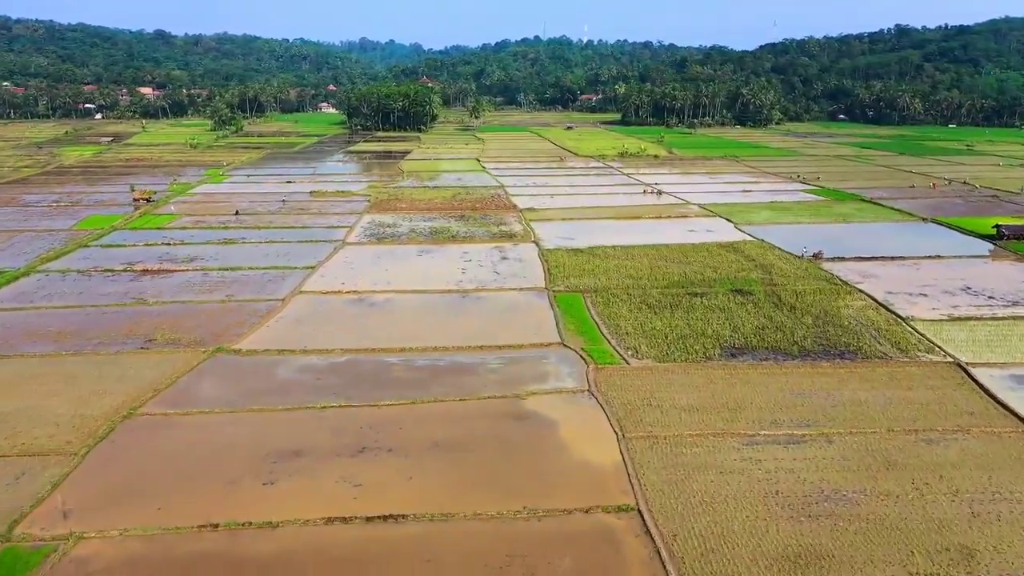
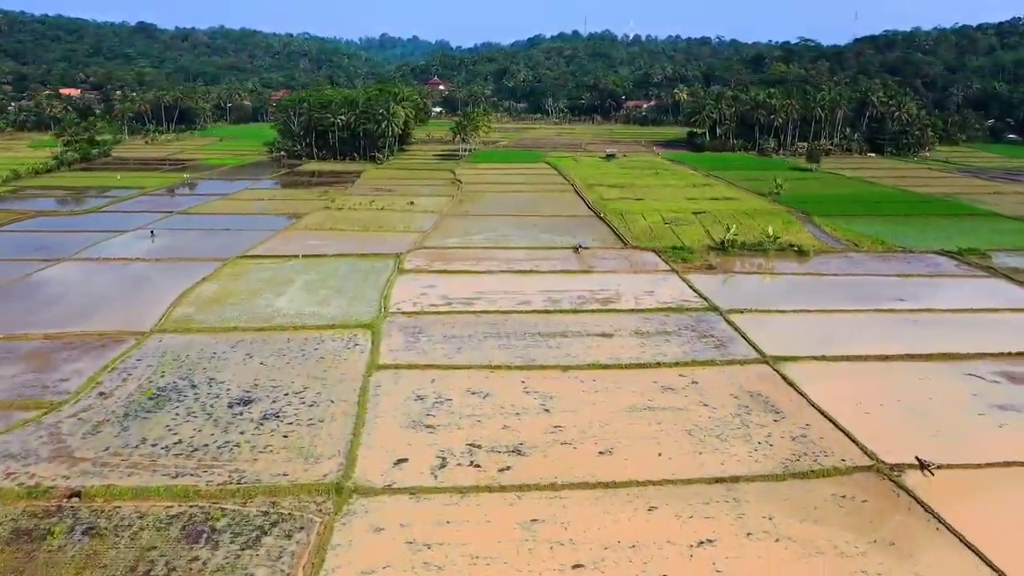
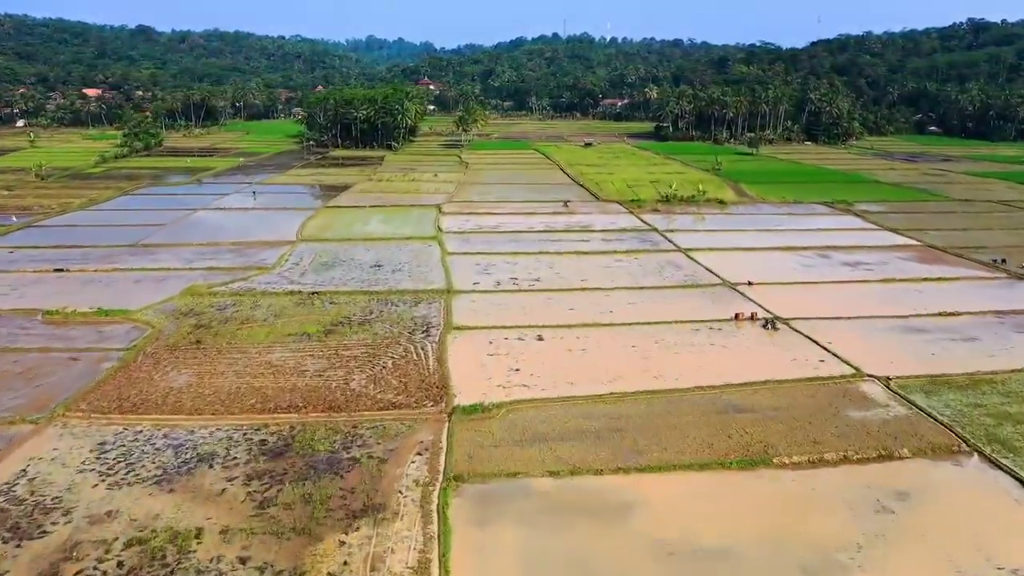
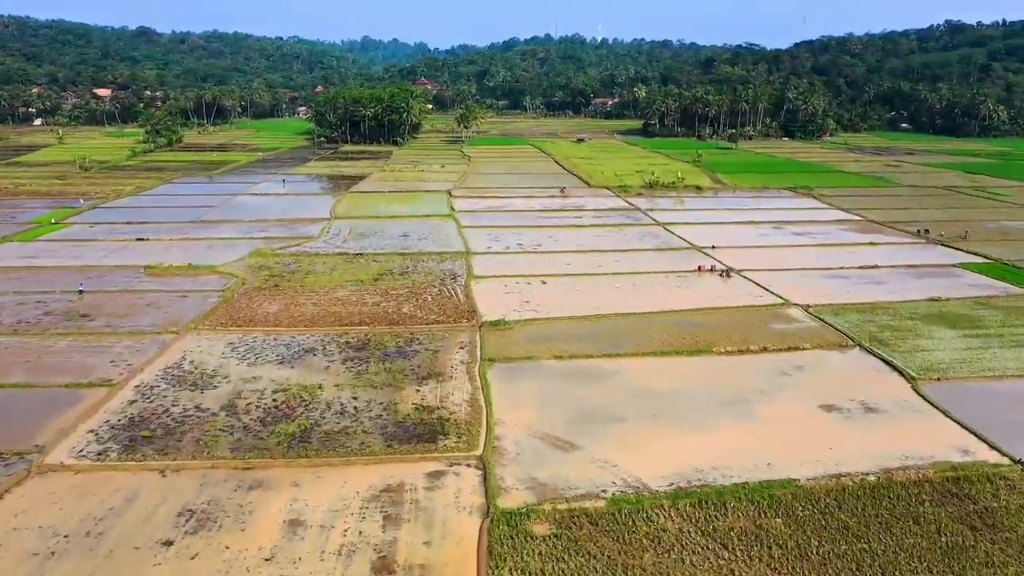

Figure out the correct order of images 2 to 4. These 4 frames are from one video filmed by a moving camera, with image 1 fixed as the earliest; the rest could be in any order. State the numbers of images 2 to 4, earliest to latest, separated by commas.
4, 3, 2
